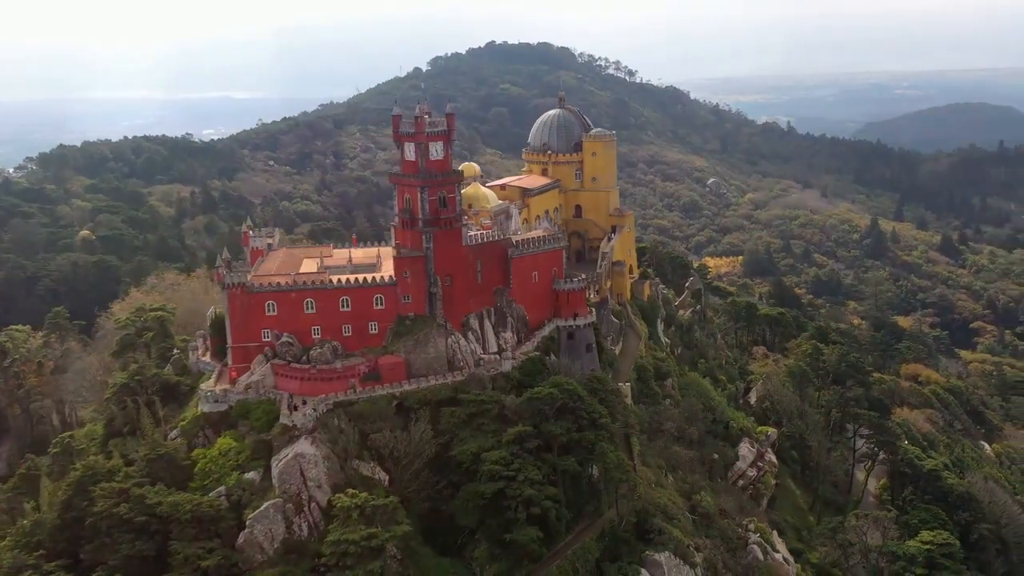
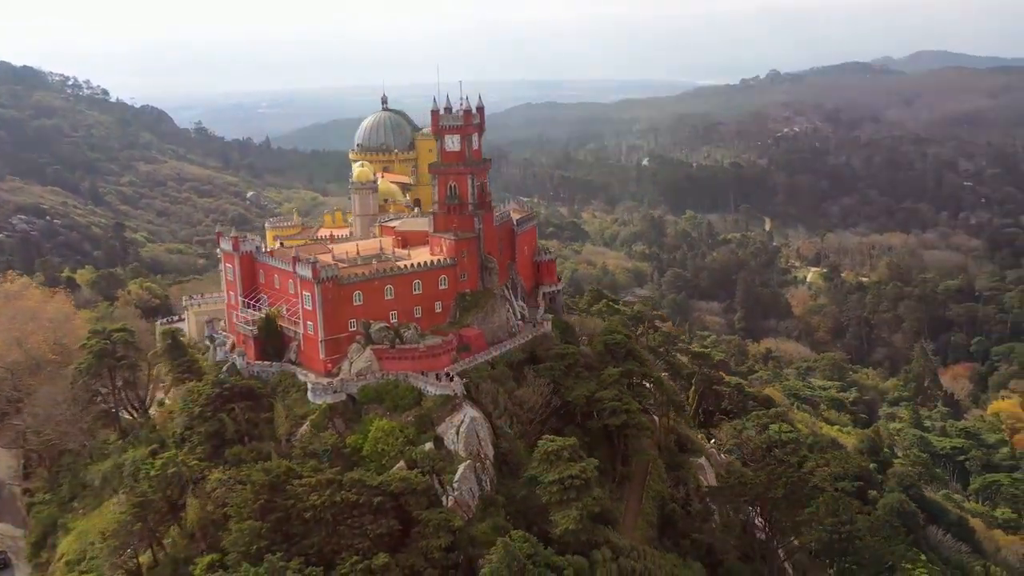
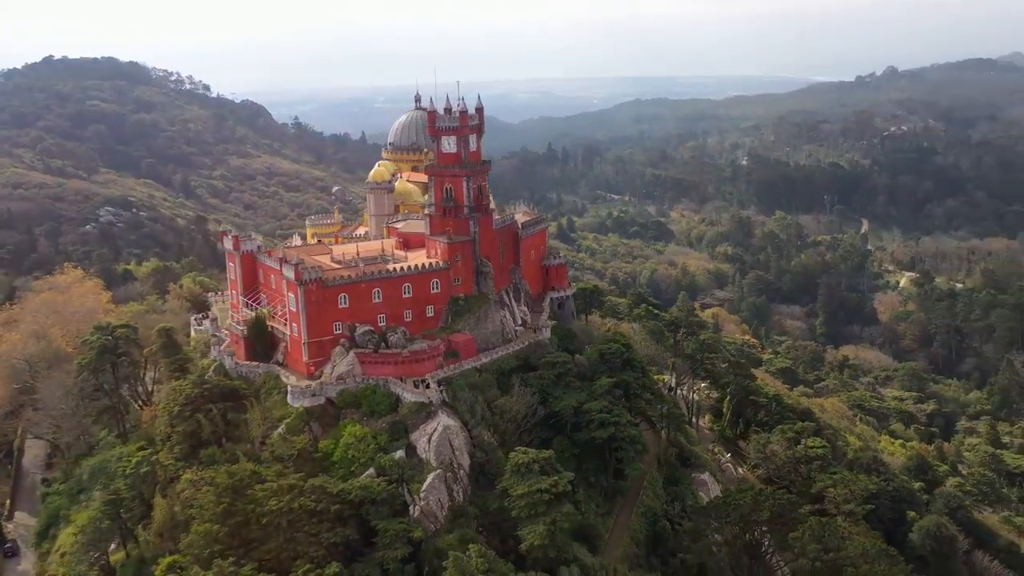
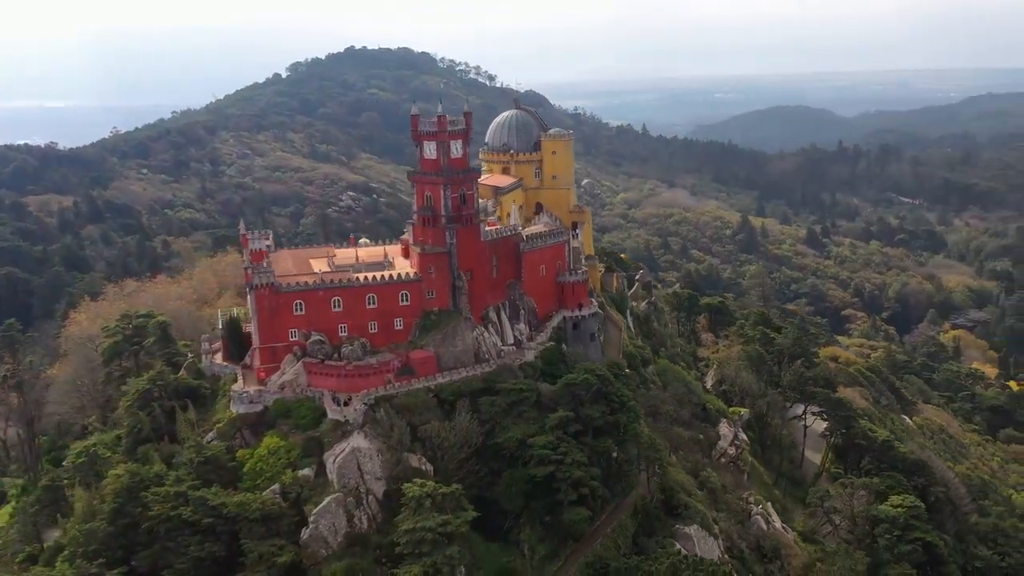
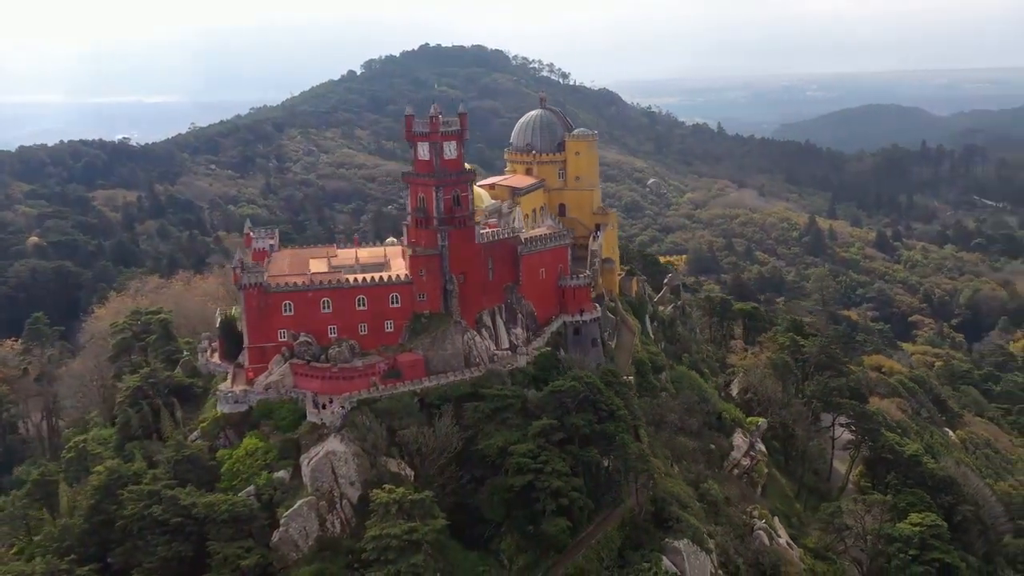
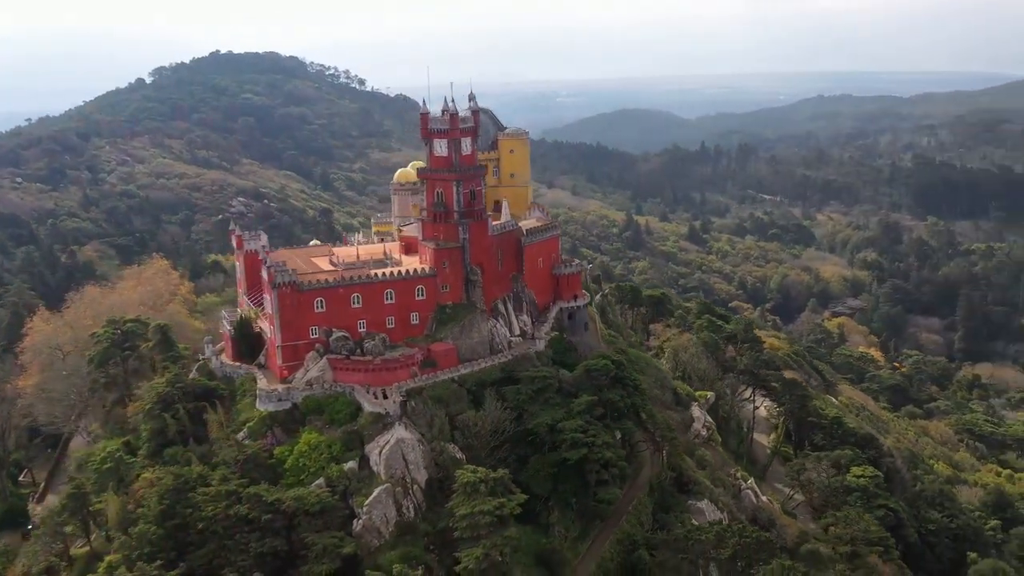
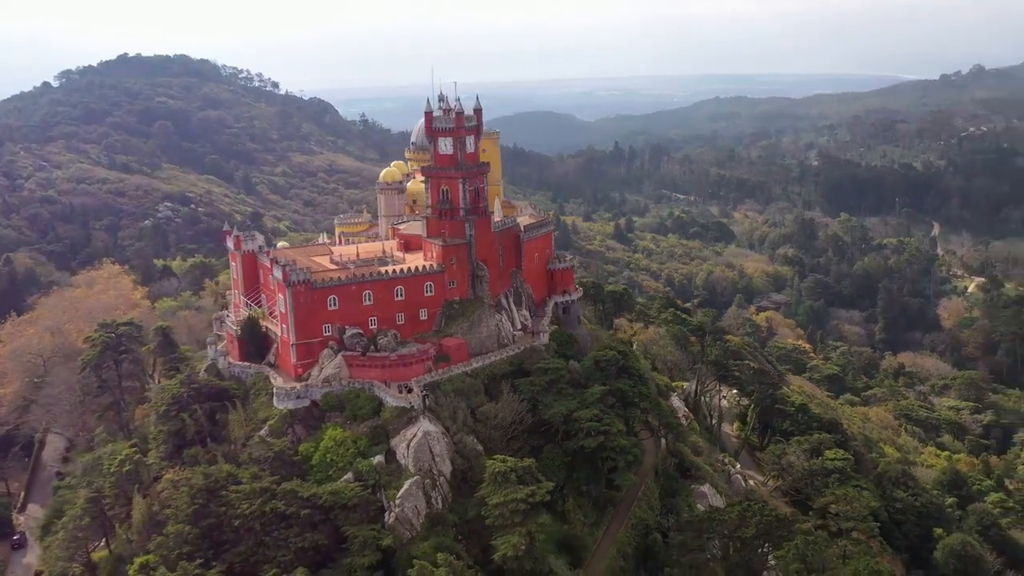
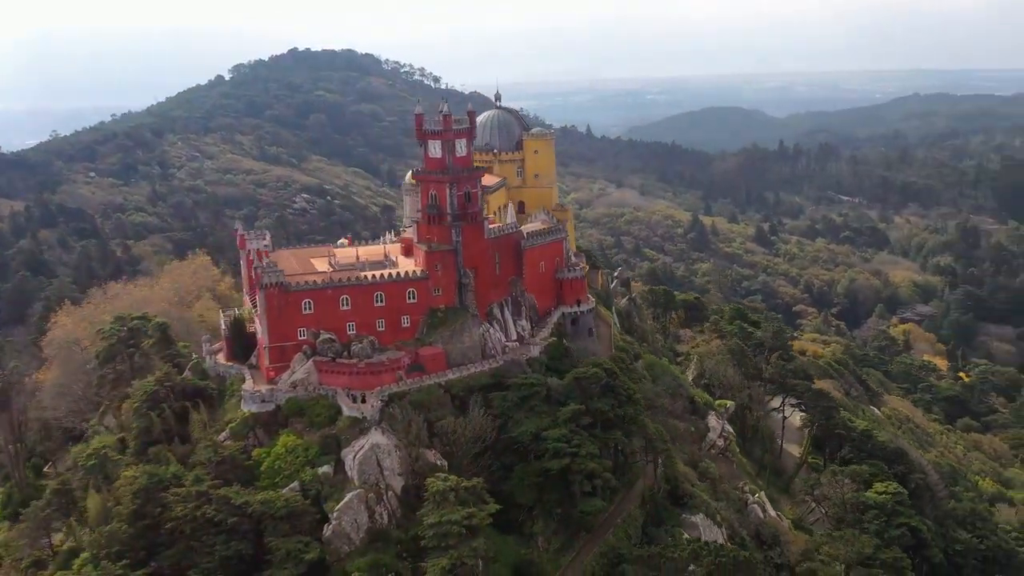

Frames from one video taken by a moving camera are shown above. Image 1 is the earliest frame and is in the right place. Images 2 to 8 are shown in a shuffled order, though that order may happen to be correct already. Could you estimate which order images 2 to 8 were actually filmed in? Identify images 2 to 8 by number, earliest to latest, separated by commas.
5, 4, 8, 6, 7, 3, 2
